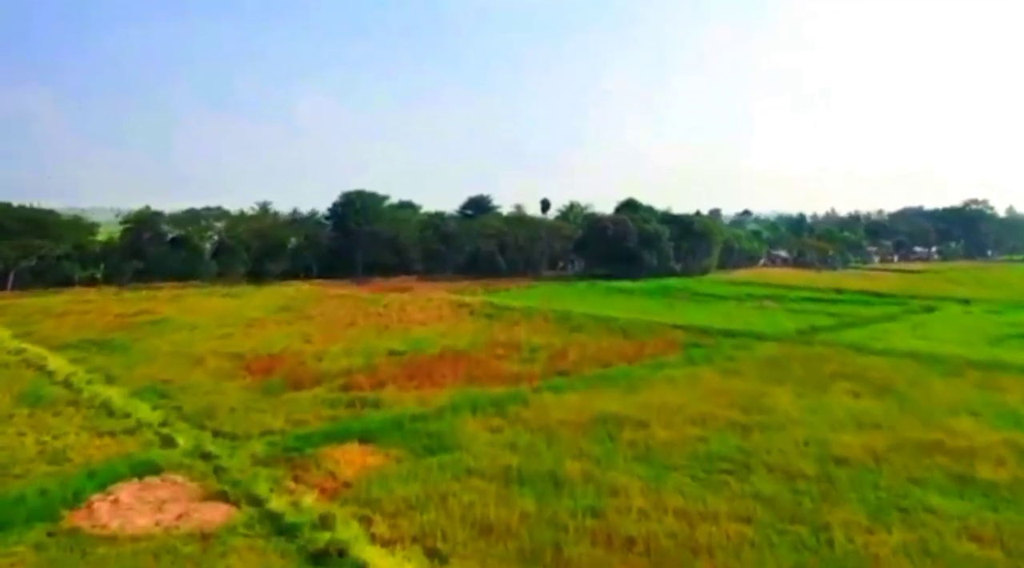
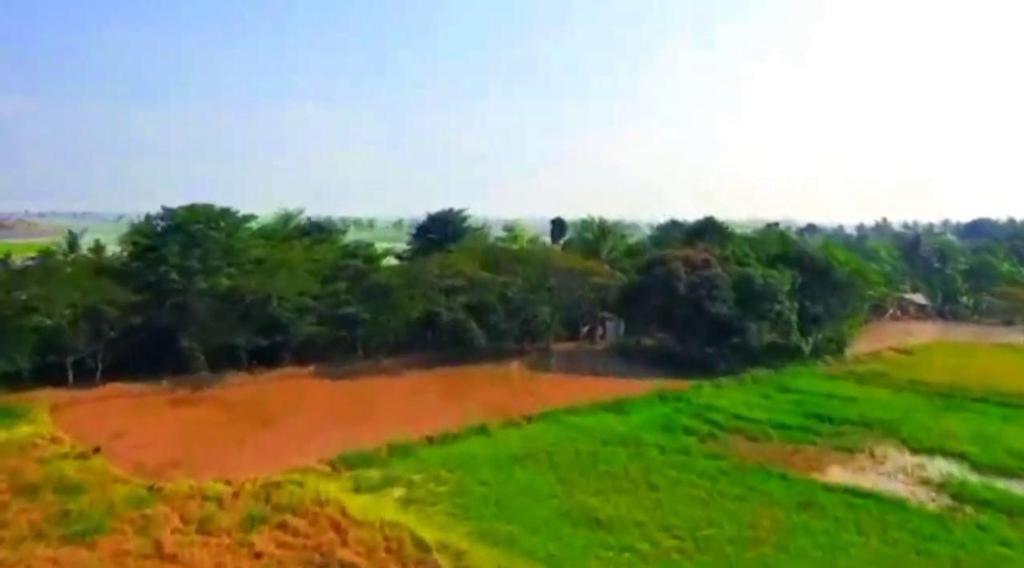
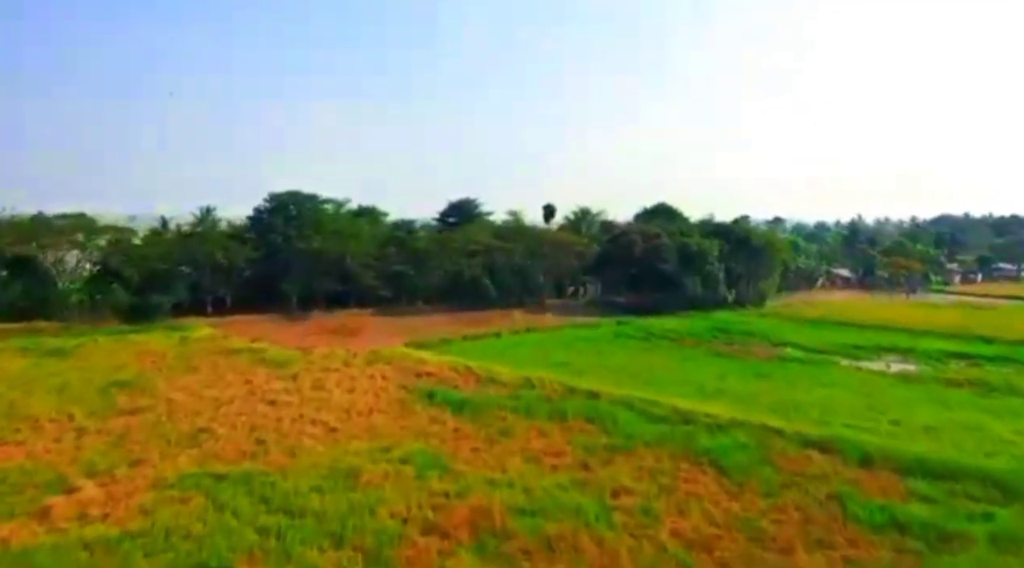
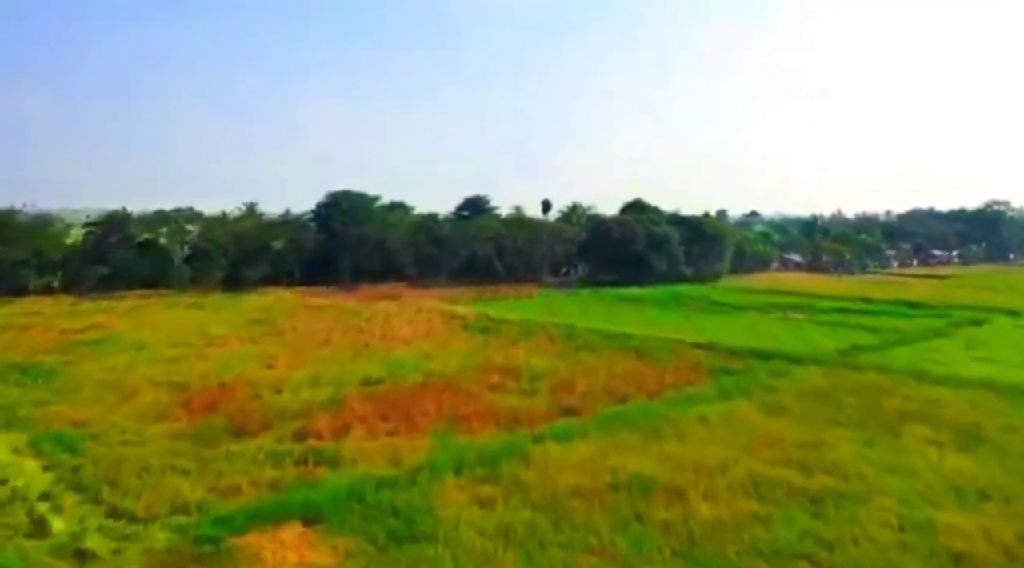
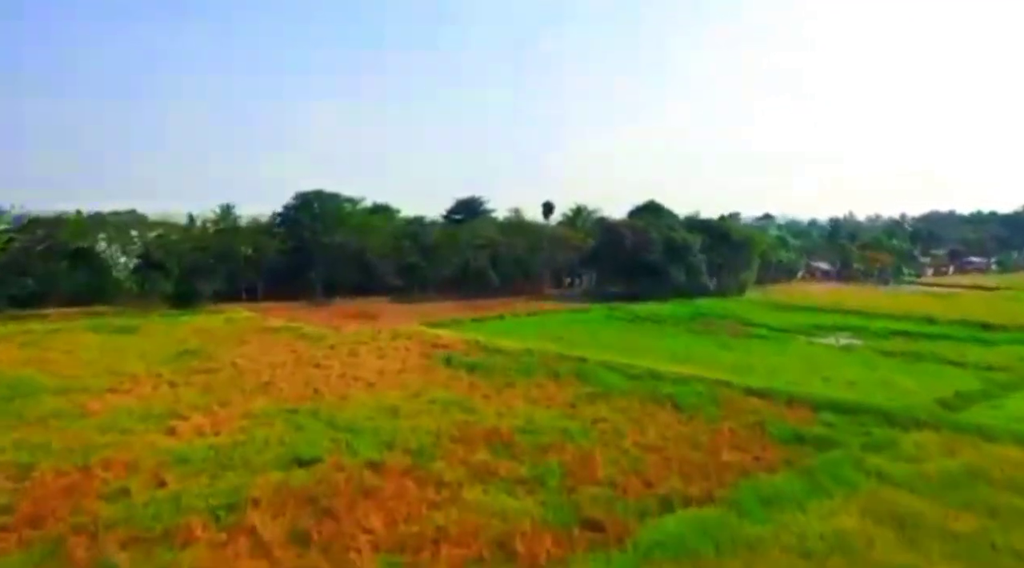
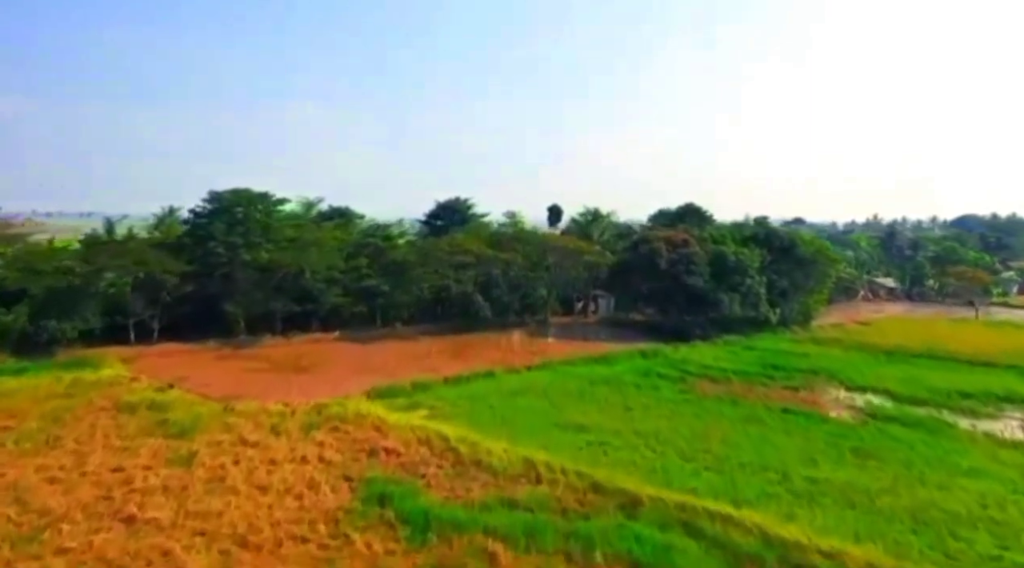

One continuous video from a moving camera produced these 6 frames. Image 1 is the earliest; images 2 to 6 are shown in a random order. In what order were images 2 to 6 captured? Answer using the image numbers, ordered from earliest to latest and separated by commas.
4, 5, 3, 6, 2
